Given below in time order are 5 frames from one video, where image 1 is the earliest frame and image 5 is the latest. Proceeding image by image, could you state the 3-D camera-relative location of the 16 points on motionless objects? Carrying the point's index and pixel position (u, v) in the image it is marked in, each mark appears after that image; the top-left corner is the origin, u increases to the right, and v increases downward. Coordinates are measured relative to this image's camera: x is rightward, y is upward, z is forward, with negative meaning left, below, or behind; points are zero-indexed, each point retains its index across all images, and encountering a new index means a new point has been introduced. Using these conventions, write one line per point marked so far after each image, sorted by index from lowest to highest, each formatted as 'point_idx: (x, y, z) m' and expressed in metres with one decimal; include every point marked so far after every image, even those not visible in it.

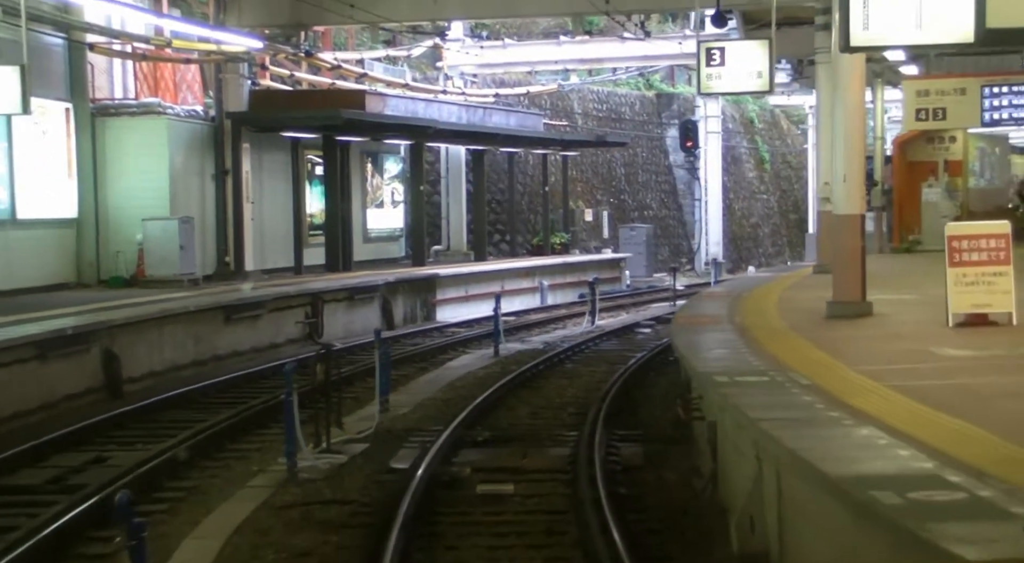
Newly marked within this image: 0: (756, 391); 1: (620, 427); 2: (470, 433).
0: (+1.6, -0.7, +10.0) m
1: (+1.1, -1.4, +15.1) m
2: (-0.4, -1.4, +14.6) m
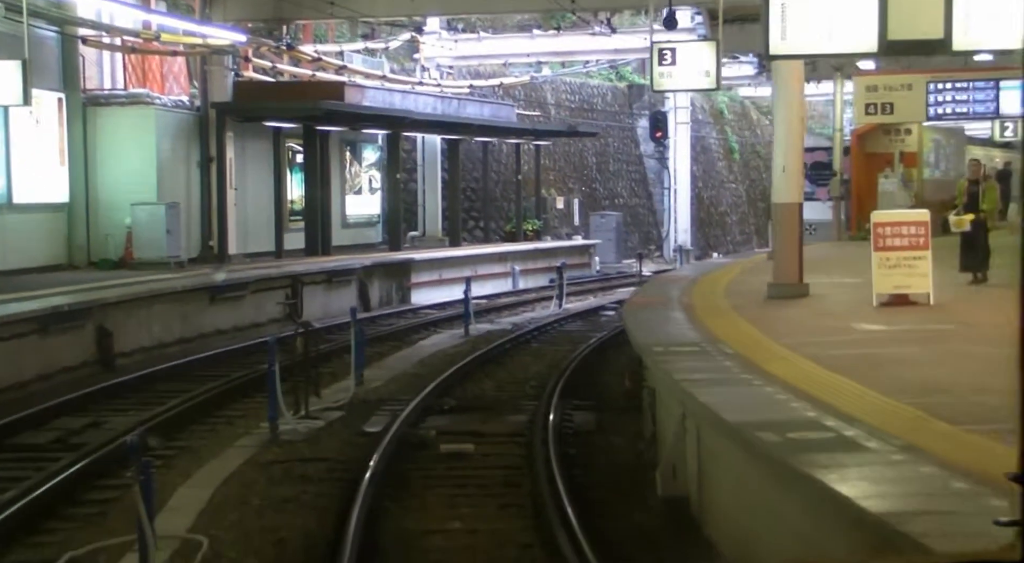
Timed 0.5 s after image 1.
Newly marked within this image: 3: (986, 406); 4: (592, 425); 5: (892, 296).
0: (+1.3, -0.6, +11.3) m
1: (+0.7, -1.2, +16.4) m
2: (-0.8, -1.2, +15.9) m
3: (+2.6, -0.7, +8.6) m
4: (+0.7, -1.4, +14.5) m
5: (+3.8, -0.1, +15.3) m
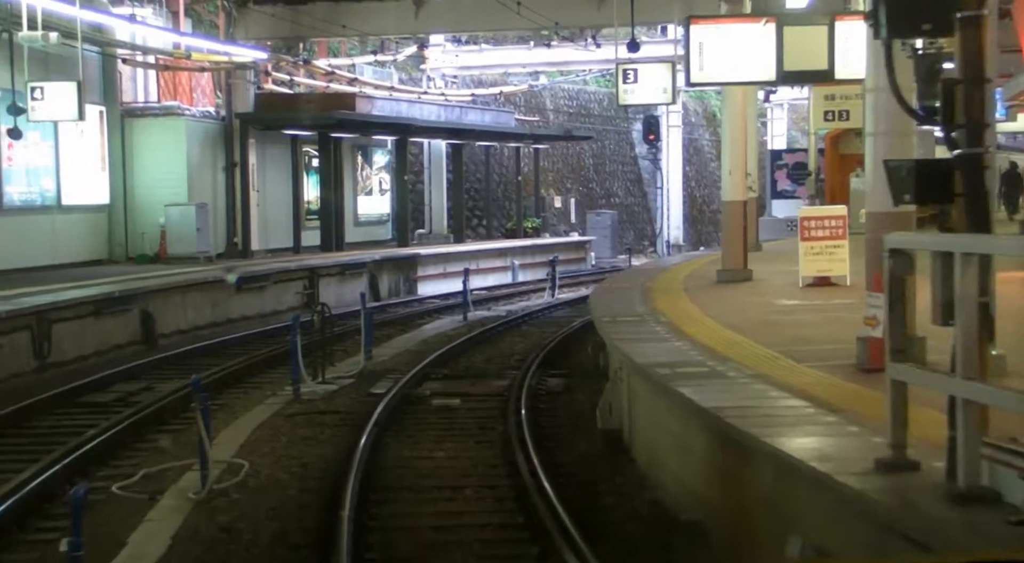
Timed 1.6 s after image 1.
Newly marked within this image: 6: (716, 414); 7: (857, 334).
0: (+1.1, -0.4, +14.1) m
1: (+0.5, -1.1, +19.2) m
2: (-0.9, -1.1, +18.8) m
3: (+2.4, -0.5, +11.4) m
4: (+0.6, -1.2, +17.3) m
5: (+3.6, 0.0, +18.2) m
6: (+1.2, -0.7, +8.8) m
7: (+2.8, -0.4, +12.6) m
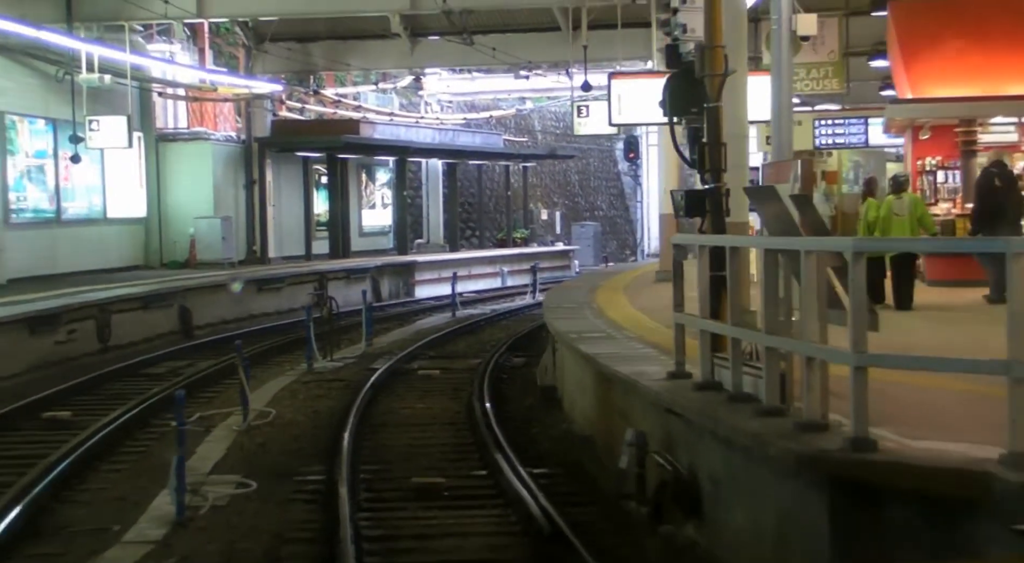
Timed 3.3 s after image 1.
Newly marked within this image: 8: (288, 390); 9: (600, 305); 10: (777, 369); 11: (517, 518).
0: (+0.6, -0.4, +18.4) m
1: (+0.1, -1.1, +23.4) m
2: (-1.4, -1.1, +23.0) m
3: (+1.9, -0.4, +15.6) m
4: (+0.1, -1.2, +21.5) m
5: (+3.2, +0.1, +22.4) m
6: (+0.7, -0.6, +13.1) m
7: (+2.4, -0.4, +16.8) m
8: (-2.7, -1.3, +18.5) m
9: (+1.1, -0.3, +19.1) m
10: (+1.5, -0.5, +8.9) m
11: (0.0, -1.7, +10.9) m
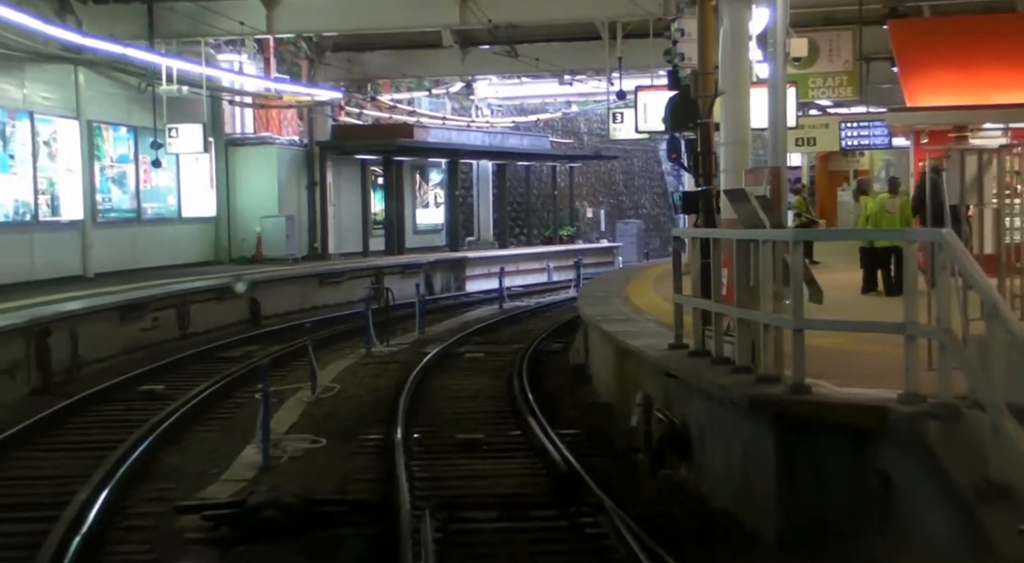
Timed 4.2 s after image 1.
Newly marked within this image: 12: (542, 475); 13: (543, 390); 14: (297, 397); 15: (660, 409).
0: (+1.1, -0.2, +20.5) m
1: (+0.8, -0.9, +25.6) m
2: (-0.7, -0.9, +25.2) m
3: (+2.3, -0.3, +17.8) m
4: (+0.8, -1.0, +23.7) m
5: (+3.8, +0.2, +24.5) m
6: (+1.0, -0.5, +15.2) m
7: (+2.8, -0.2, +18.9) m
8: (-2.2, -1.2, +20.8) m
9: (+1.6, -0.2, +21.3) m
10: (+1.7, -0.4, +11.0) m
11: (+0.3, -1.6, +13.1) m
12: (+0.2, -1.6, +12.6) m
13: (+0.4, -1.3, +18.6) m
14: (-2.5, -1.3, +17.7) m
15: (+1.2, -1.1, +12.7) m
